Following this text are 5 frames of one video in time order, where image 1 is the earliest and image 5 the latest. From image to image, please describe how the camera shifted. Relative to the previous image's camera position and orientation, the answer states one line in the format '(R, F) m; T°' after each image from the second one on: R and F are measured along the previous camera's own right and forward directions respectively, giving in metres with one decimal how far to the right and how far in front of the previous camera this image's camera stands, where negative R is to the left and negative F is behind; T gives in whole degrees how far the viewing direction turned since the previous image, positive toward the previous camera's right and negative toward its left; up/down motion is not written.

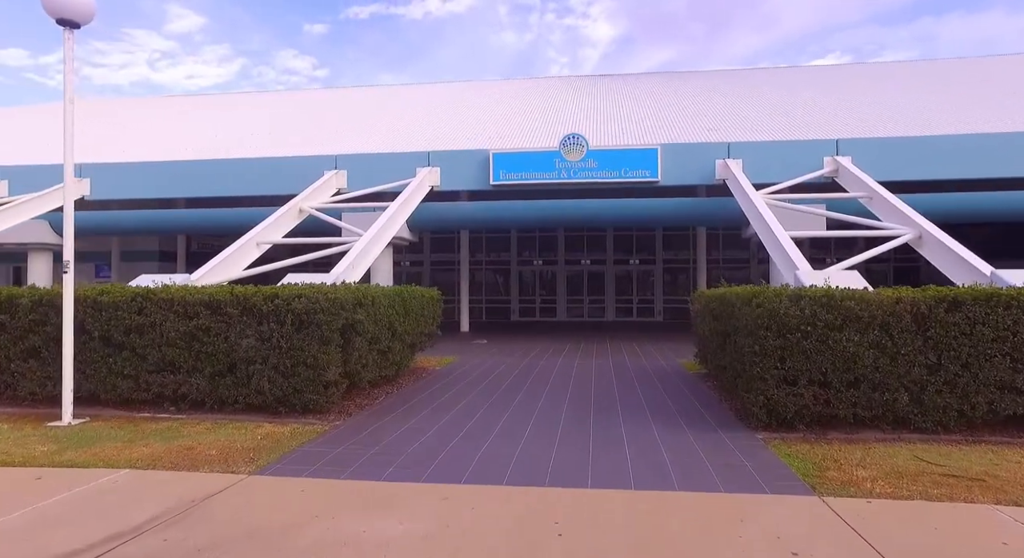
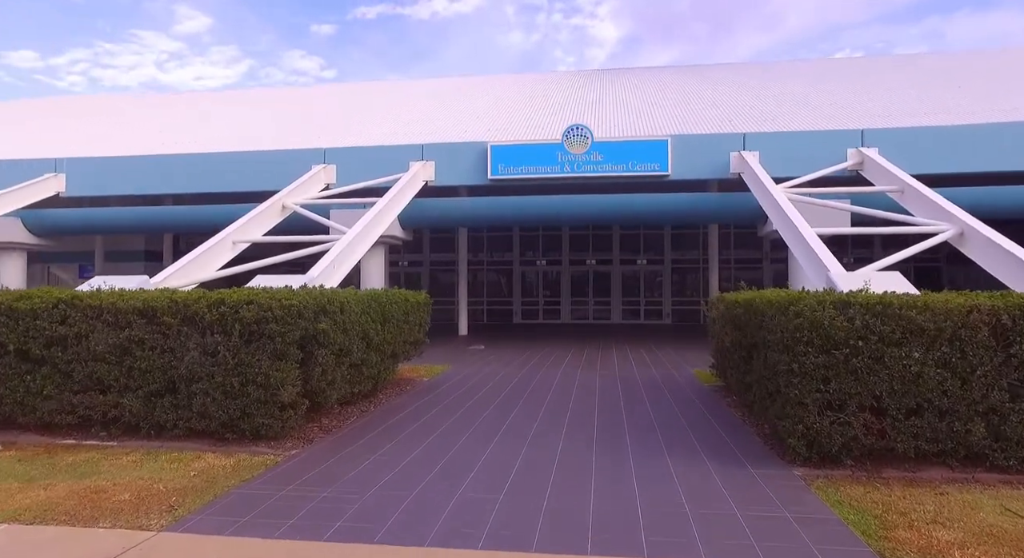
(+0.2, +1.1) m; -1°
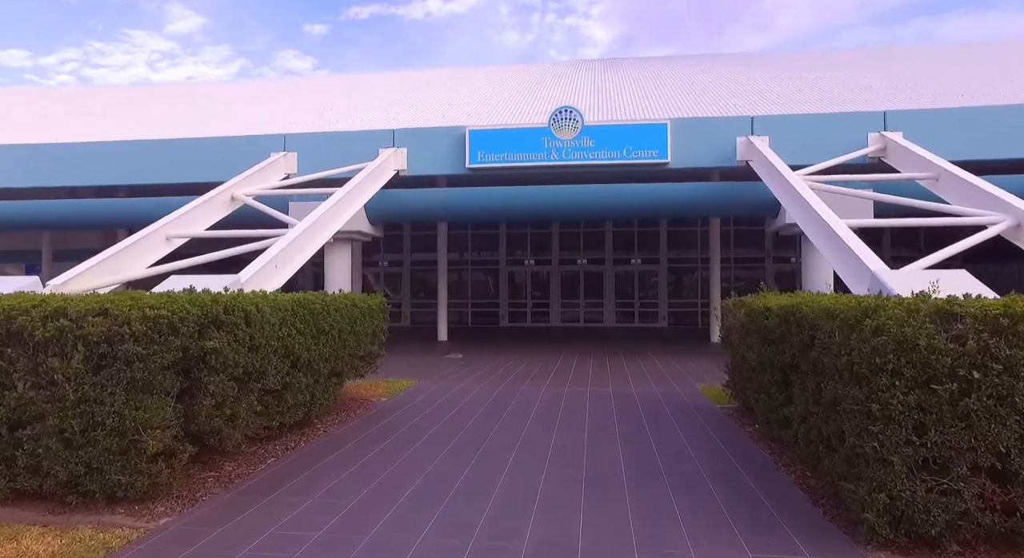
(+0.3, +1.6) m; +1°
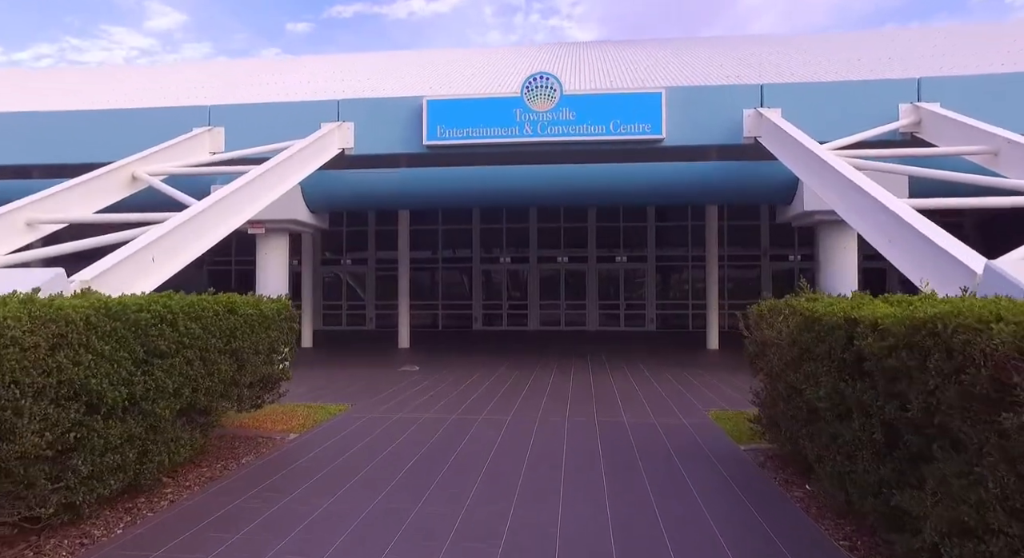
(+0.3, +2.2) m; +2°
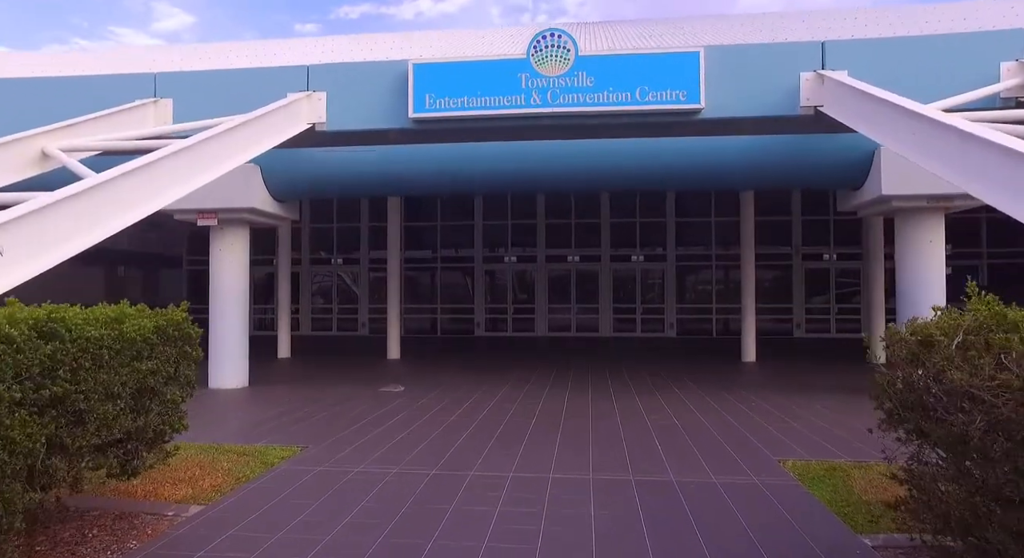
(0.0, +2.1) m; -1°
